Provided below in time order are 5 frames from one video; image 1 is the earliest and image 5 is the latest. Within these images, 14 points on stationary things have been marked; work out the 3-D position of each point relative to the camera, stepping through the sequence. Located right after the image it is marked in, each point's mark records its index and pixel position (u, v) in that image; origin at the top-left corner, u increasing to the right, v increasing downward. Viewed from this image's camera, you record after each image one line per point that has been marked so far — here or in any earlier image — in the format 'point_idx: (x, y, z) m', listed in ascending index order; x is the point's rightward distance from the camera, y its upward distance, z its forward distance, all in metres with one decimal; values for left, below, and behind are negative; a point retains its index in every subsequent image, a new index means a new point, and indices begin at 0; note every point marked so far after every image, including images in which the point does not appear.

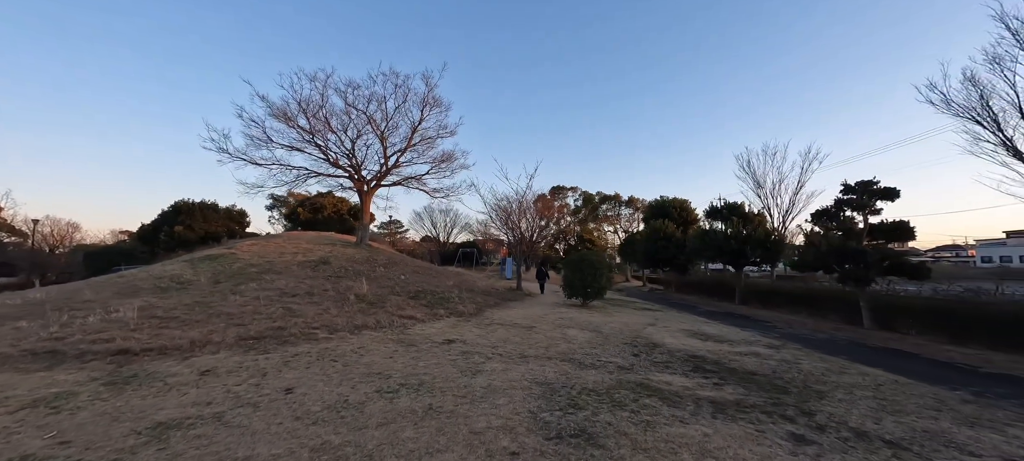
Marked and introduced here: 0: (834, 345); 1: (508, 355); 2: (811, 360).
0: (+8.5, -3.0, +9.2) m
1: (-0.1, -2.4, +6.8) m
2: (+6.3, -2.7, +7.4) m
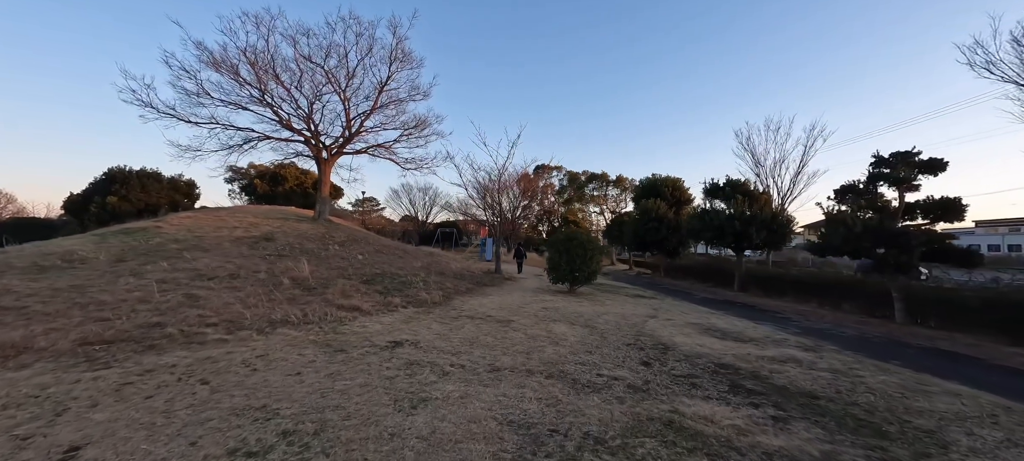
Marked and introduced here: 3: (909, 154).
0: (+7.9, -2.5, +7.6) m
1: (-0.5, -1.9, +4.8) m
2: (+5.8, -2.3, +5.7) m
3: (+11.3, +2.2, +10.0) m
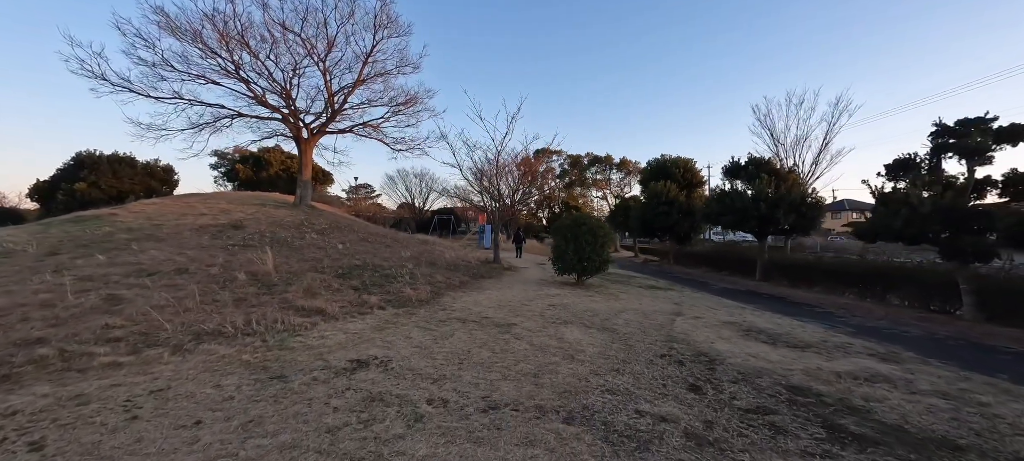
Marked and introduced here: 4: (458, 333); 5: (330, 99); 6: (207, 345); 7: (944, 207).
0: (+7.9, -2.1, +6.2) m
1: (-0.5, -1.7, +3.3) m
2: (+5.9, -2.0, +4.3) m
3: (+11.3, +2.7, +8.4) m
4: (-0.9, -1.6, +5.6) m
5: (-8.9, +6.4, +17.1) m
6: (-3.9, -1.5, +4.5) m
7: (+9.5, +0.5, +7.7) m
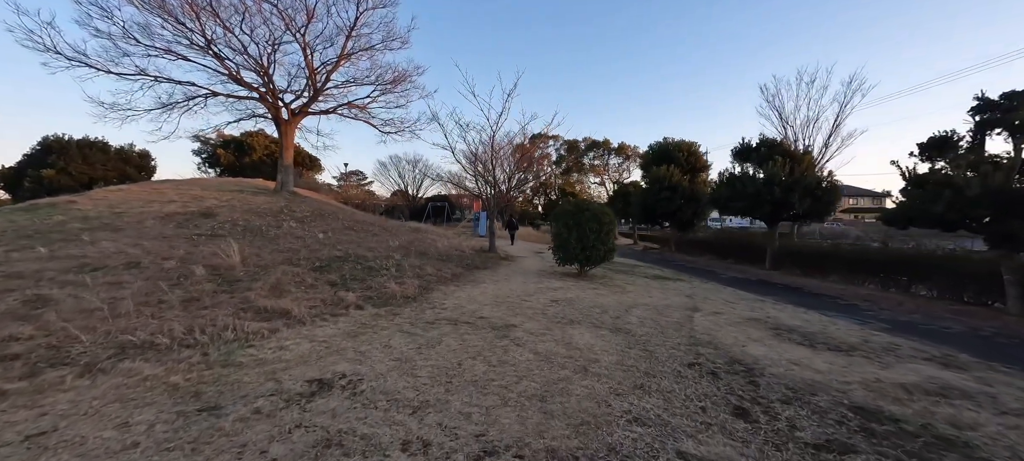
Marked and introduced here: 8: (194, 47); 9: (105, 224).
0: (+7.9, -1.9, +5.5) m
1: (-0.5, -1.6, +2.5) m
2: (+5.9, -1.8, +3.5) m
3: (+11.2, +3.0, +7.6) m
4: (-0.9, -1.5, +4.7) m
5: (-9.1, +7.0, +15.9) m
6: (-3.9, -1.3, +3.6) m
7: (+9.4, +0.8, +6.9) m
8: (-13.3, +7.7, +14.6) m
9: (-11.1, +0.2, +9.5) m
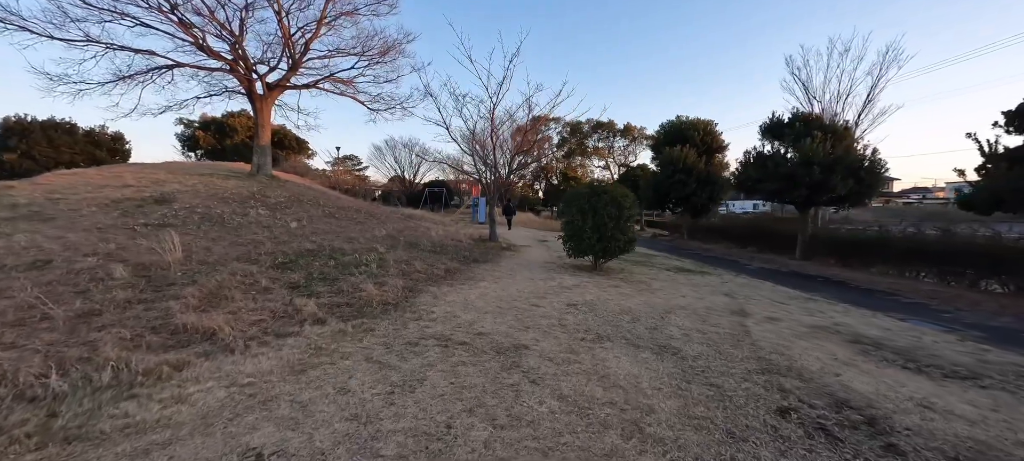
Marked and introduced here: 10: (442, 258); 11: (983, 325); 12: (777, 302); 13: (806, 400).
0: (+8.0, -1.7, +4.1) m
1: (-0.3, -1.6, +1.1) m
2: (+6.0, -1.8, +2.2) m
3: (+11.3, +3.3, +6.1) m
4: (-0.7, -1.4, +3.3) m
5: (-9.0, +7.5, +14.1) m
6: (-3.8, -1.3, +2.2) m
7: (+9.6, +1.0, +5.5) m
8: (-13.2, +8.1, +12.8) m
9: (-11.0, +0.4, +8.1) m
10: (-1.7, -0.7, +8.5) m
11: (+8.0, -1.6, +6.0) m
12: (+5.2, -1.4, +6.8) m
13: (+2.7, -1.6, +3.2) m
